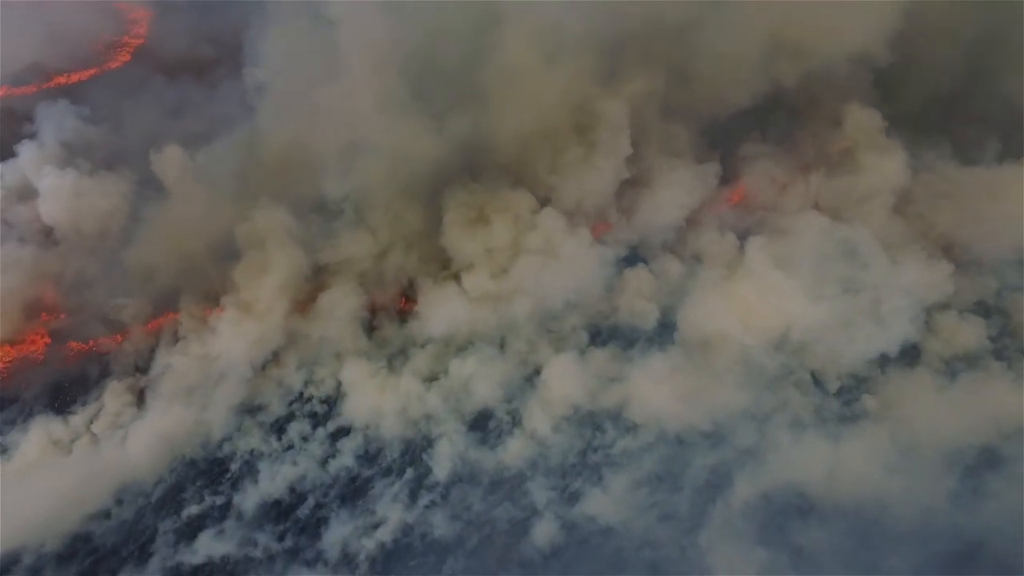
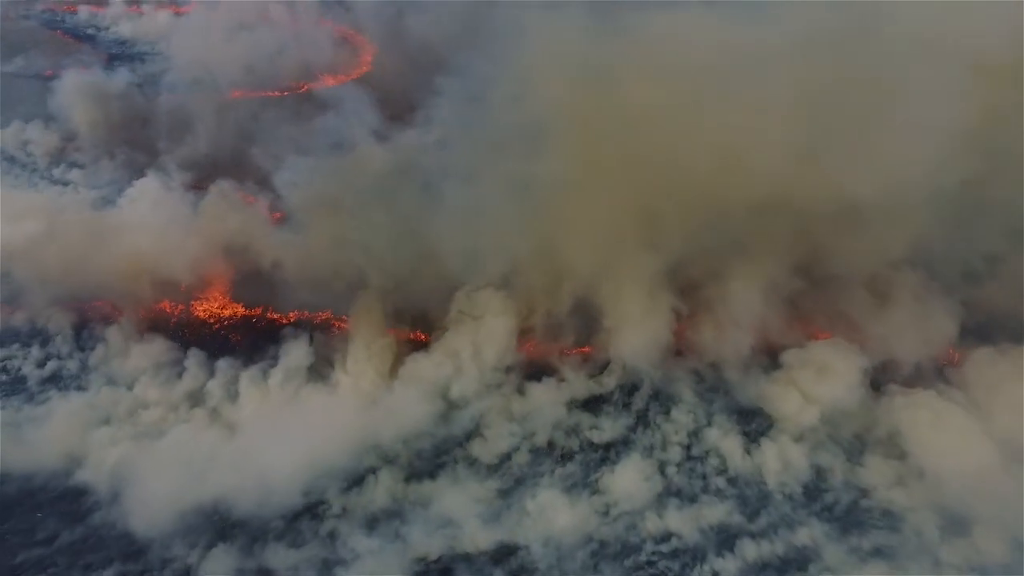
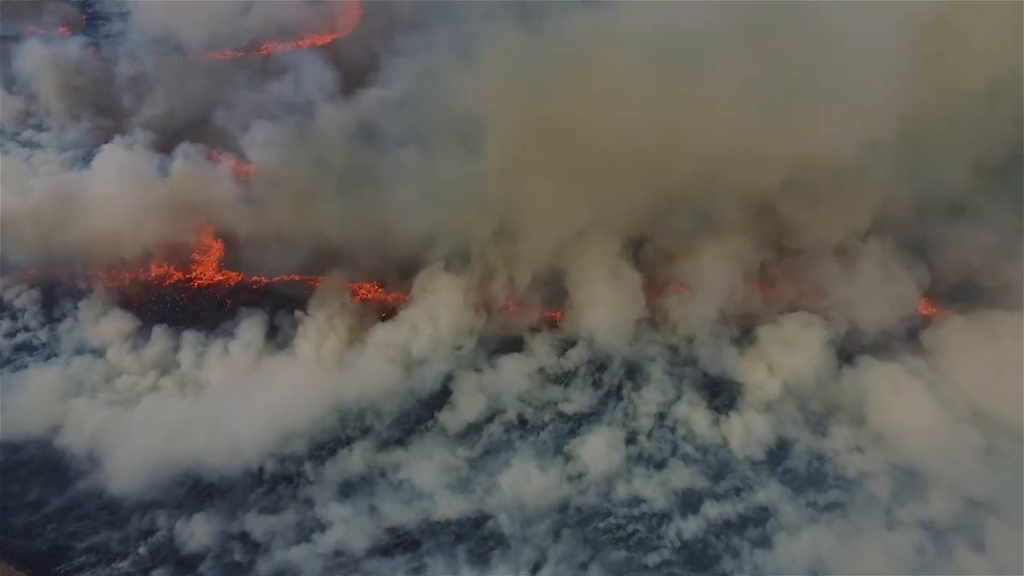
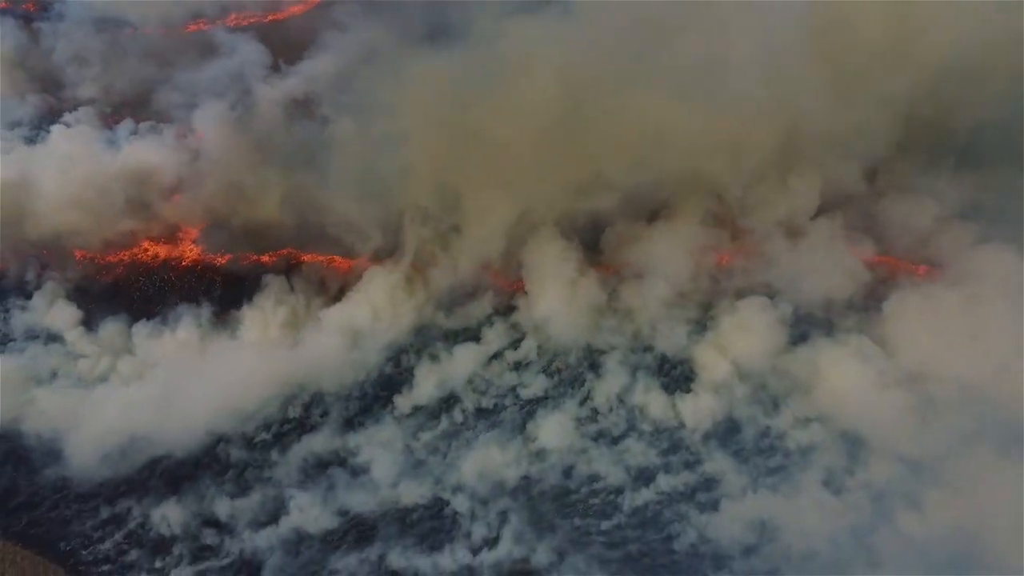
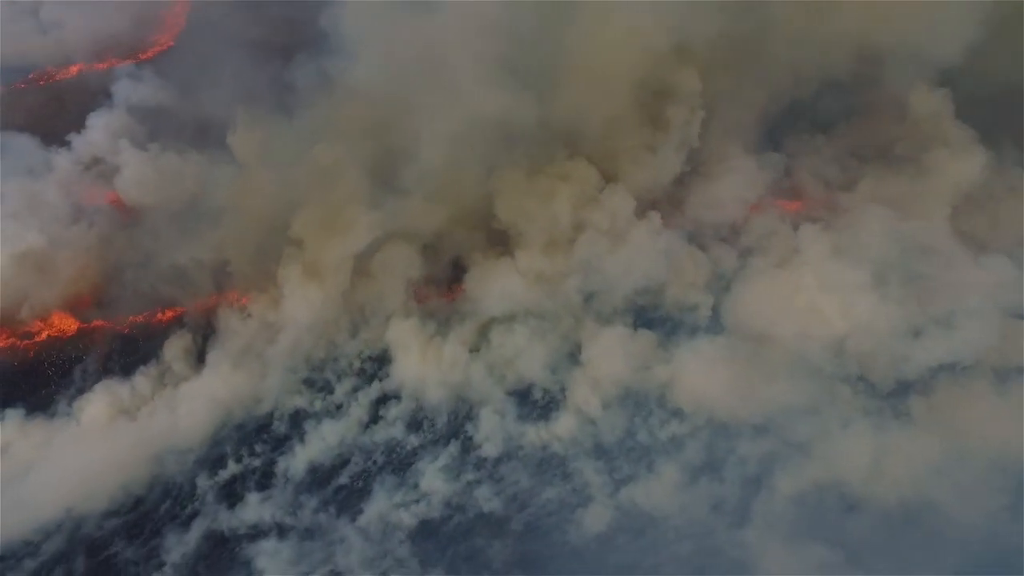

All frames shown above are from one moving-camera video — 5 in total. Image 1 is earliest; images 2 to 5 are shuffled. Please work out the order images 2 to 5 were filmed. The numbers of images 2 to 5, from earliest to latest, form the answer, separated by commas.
5, 4, 3, 2
